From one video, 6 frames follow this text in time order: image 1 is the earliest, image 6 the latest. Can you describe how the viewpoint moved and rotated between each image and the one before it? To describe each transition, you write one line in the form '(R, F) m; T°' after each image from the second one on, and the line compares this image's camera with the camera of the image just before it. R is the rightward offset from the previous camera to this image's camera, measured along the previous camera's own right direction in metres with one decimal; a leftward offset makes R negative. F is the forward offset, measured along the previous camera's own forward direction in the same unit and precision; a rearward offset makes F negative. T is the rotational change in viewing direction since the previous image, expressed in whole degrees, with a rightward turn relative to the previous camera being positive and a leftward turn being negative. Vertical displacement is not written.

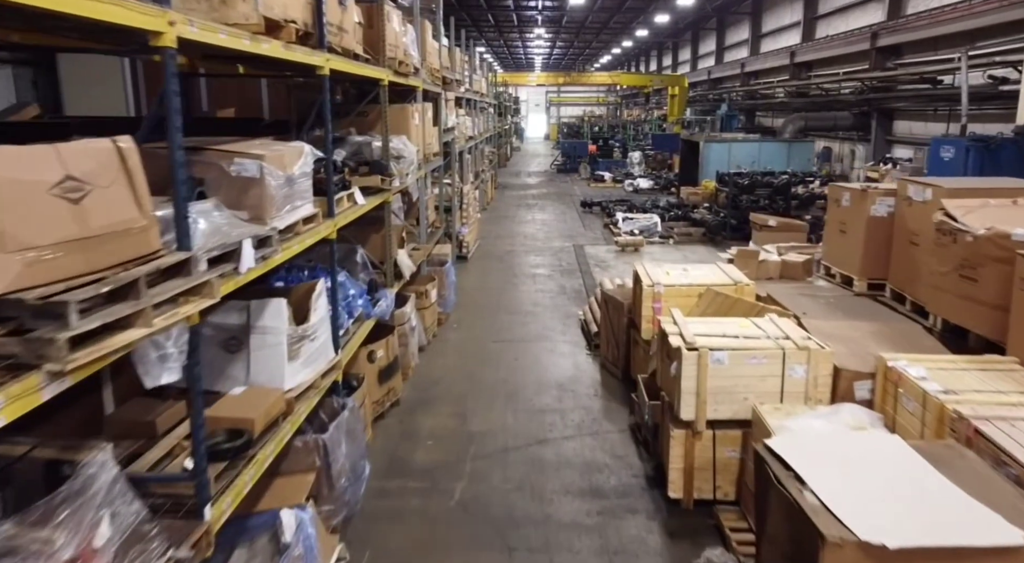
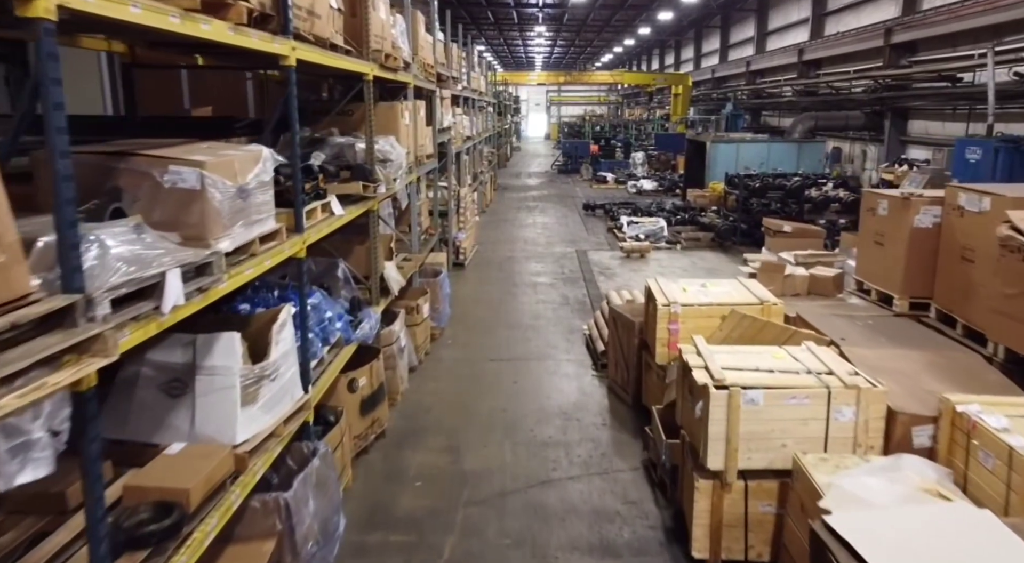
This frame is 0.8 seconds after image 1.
(0.0, +0.4) m; 0°
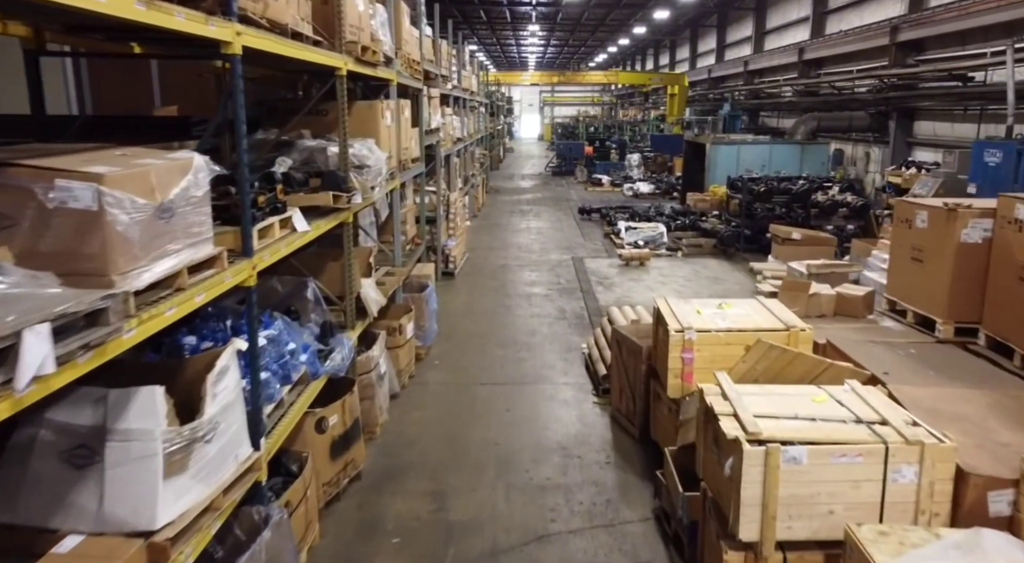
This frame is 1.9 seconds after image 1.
(0.0, +0.4) m; +1°
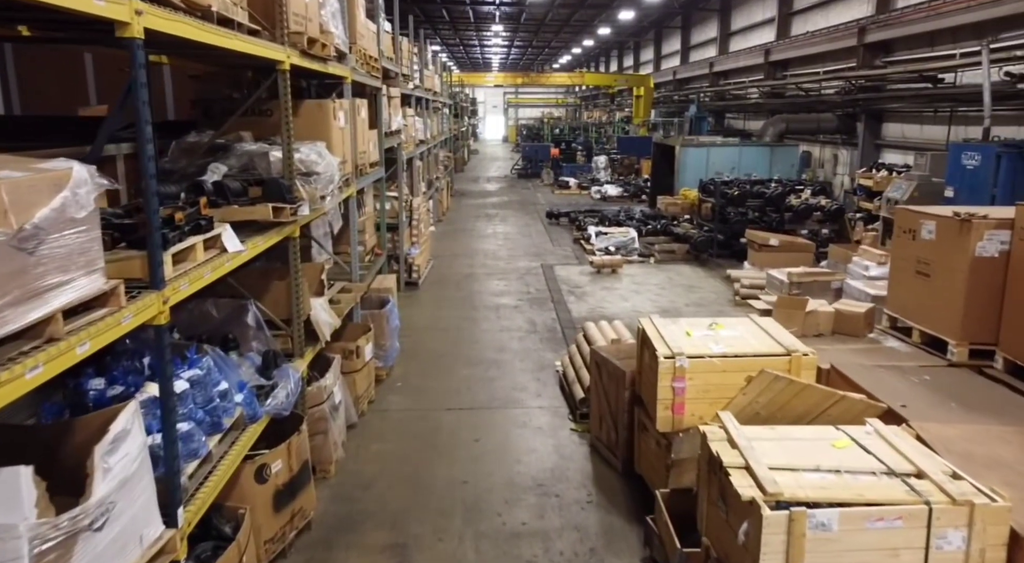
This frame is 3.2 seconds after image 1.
(0.0, +0.4) m; +3°
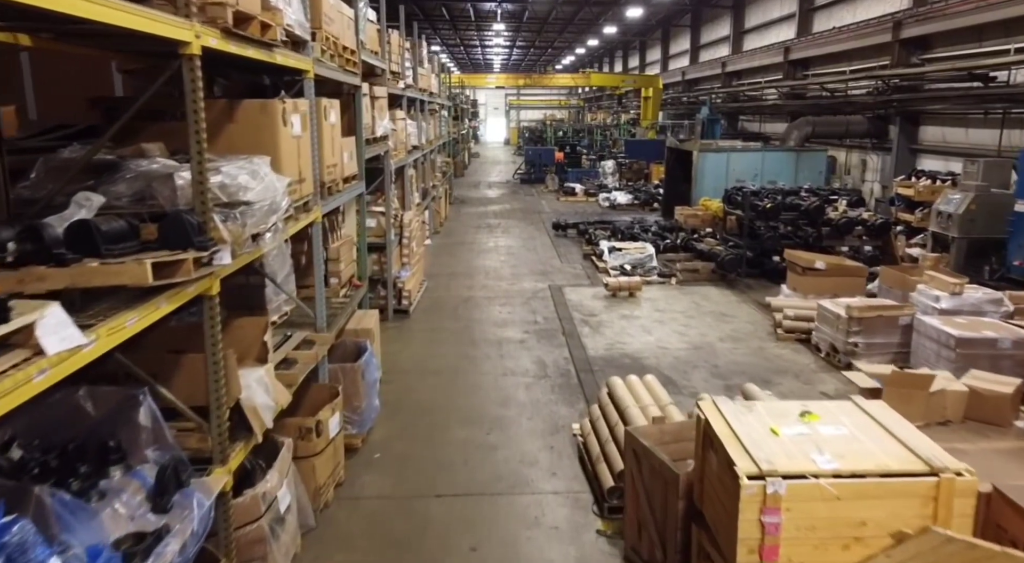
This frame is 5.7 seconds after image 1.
(0.0, +0.9) m; 0°
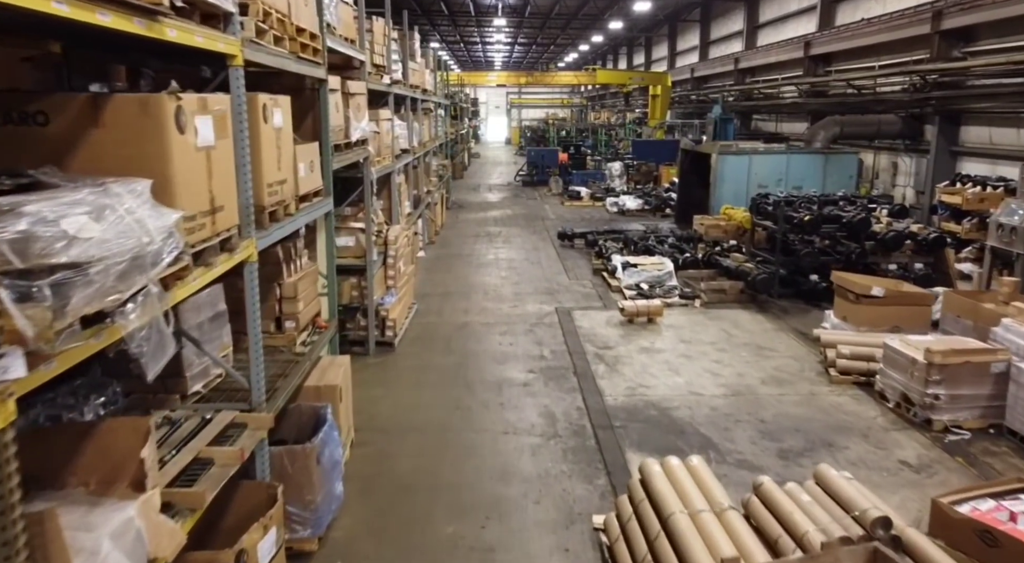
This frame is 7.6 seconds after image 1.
(0.0, +0.9) m; 0°
